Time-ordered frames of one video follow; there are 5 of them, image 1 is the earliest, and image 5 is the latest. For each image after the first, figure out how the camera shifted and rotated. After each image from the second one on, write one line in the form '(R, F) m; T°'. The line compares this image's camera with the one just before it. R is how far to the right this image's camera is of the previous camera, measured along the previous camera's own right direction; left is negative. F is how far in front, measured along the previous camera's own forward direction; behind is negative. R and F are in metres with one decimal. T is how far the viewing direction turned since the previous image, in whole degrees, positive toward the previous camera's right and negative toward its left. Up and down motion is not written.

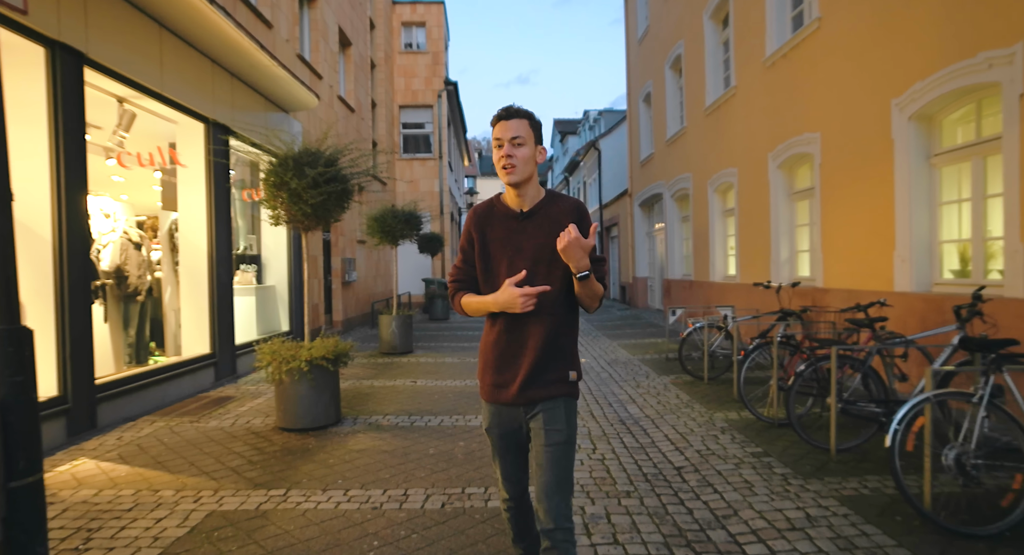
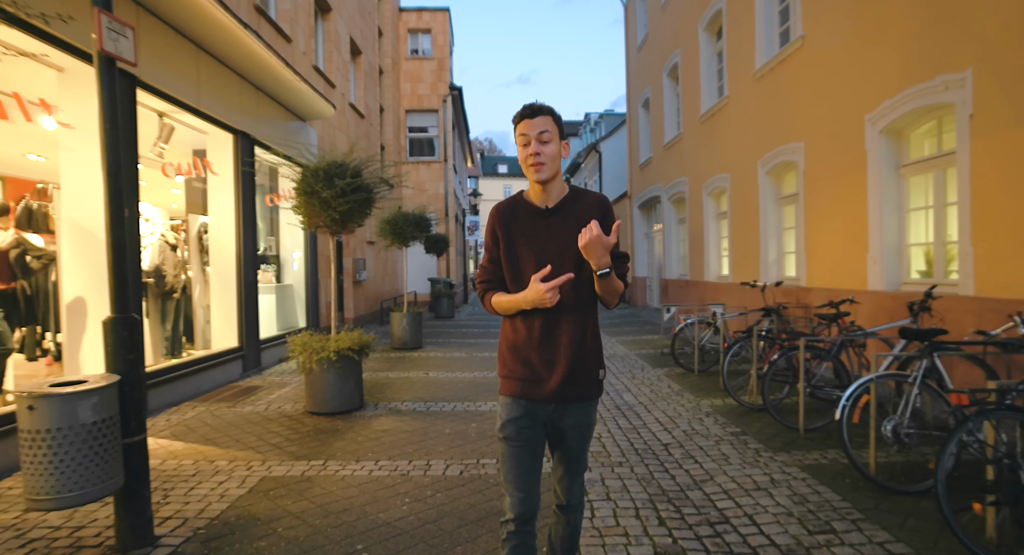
(-0.1, -0.6) m; 0°
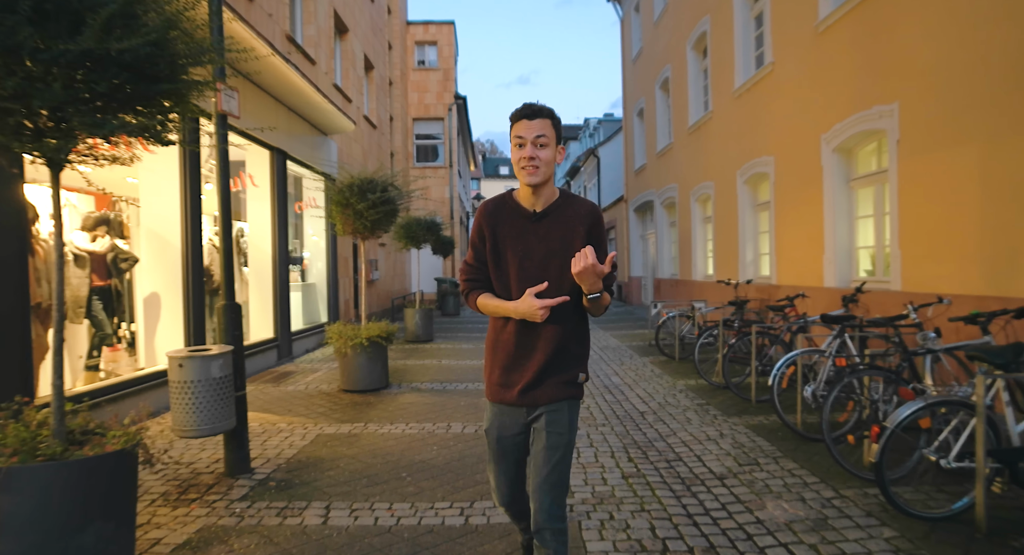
(0.0, -1.1) m; 0°
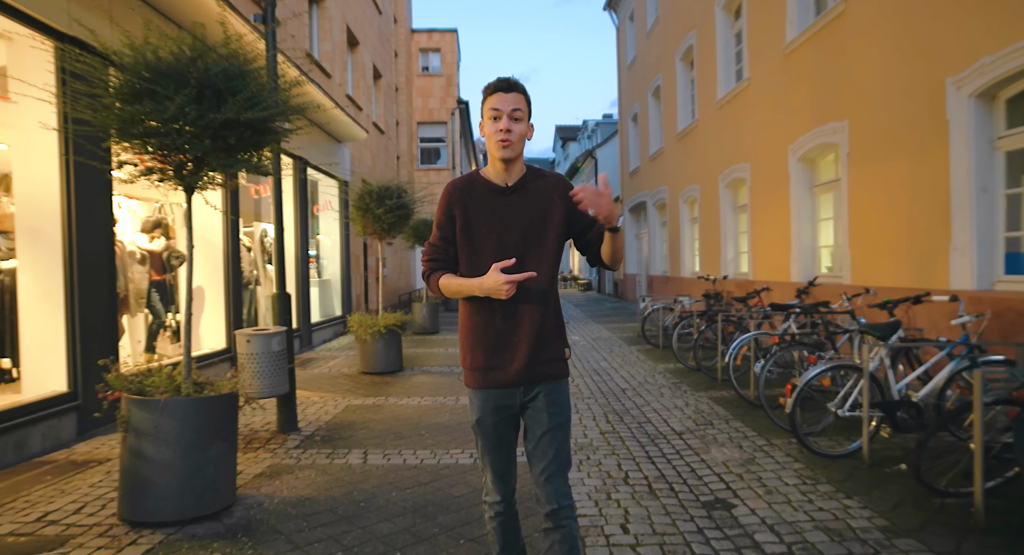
(0.0, -0.9) m; 0°
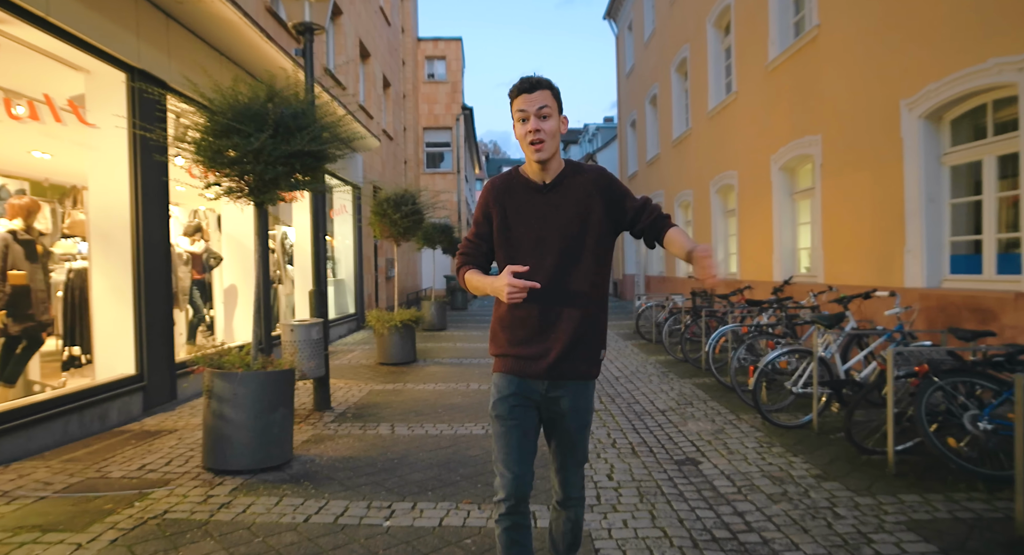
(0.0, -0.8) m; 0°
